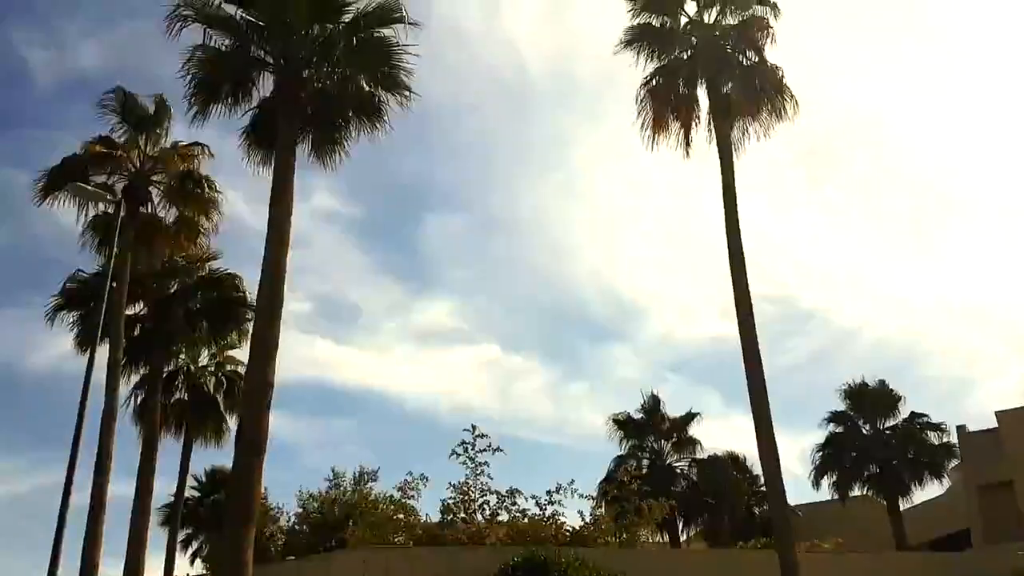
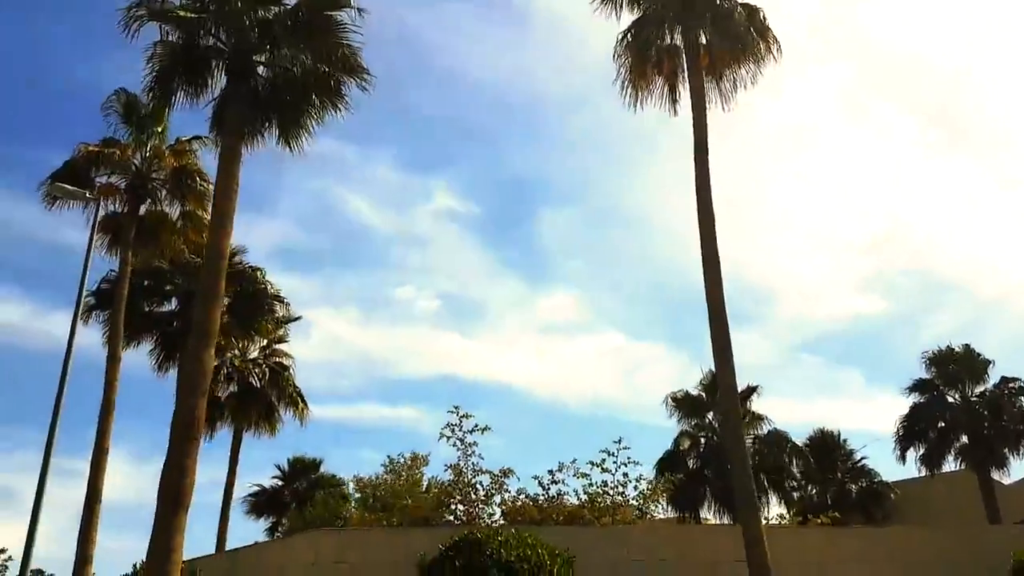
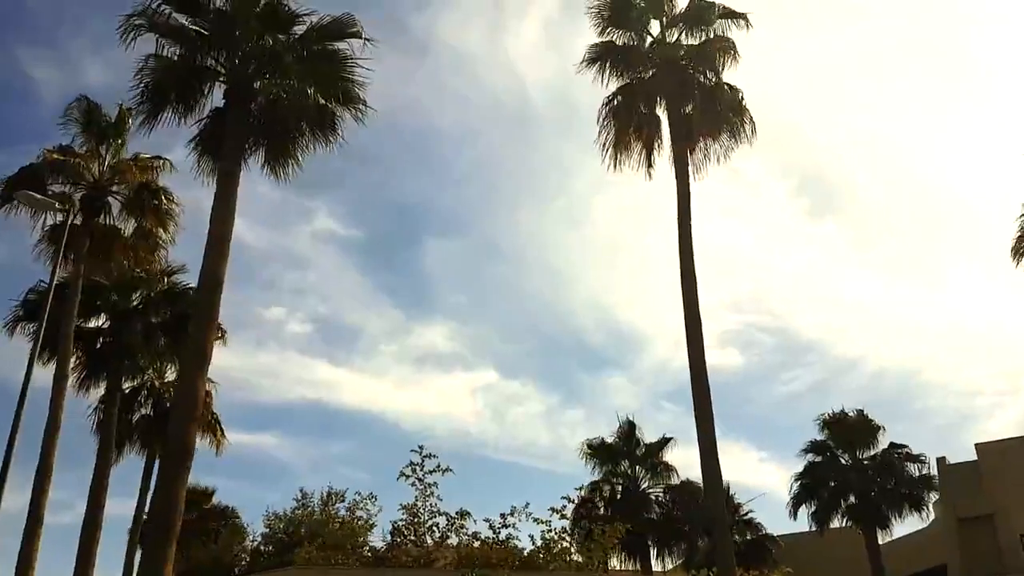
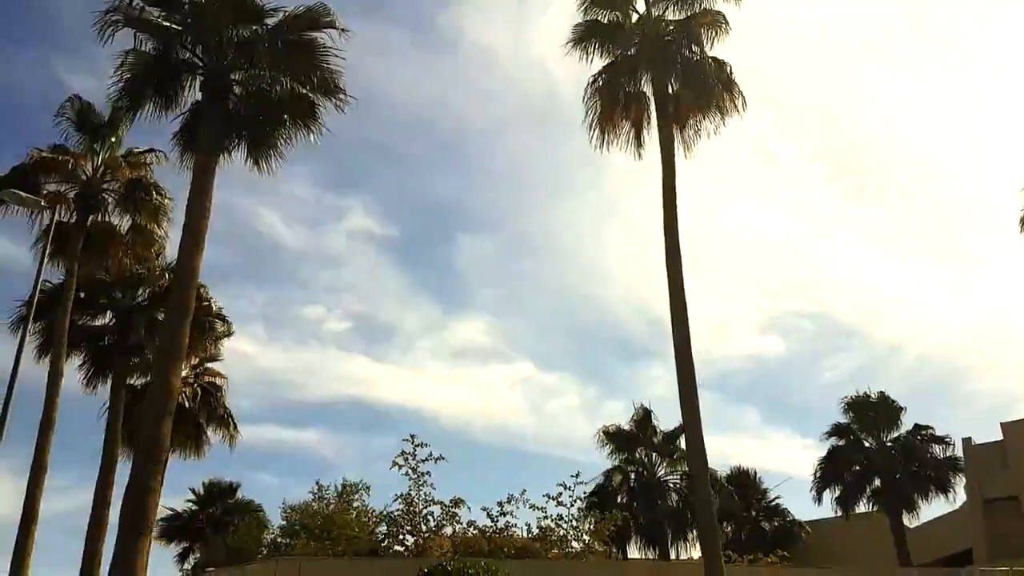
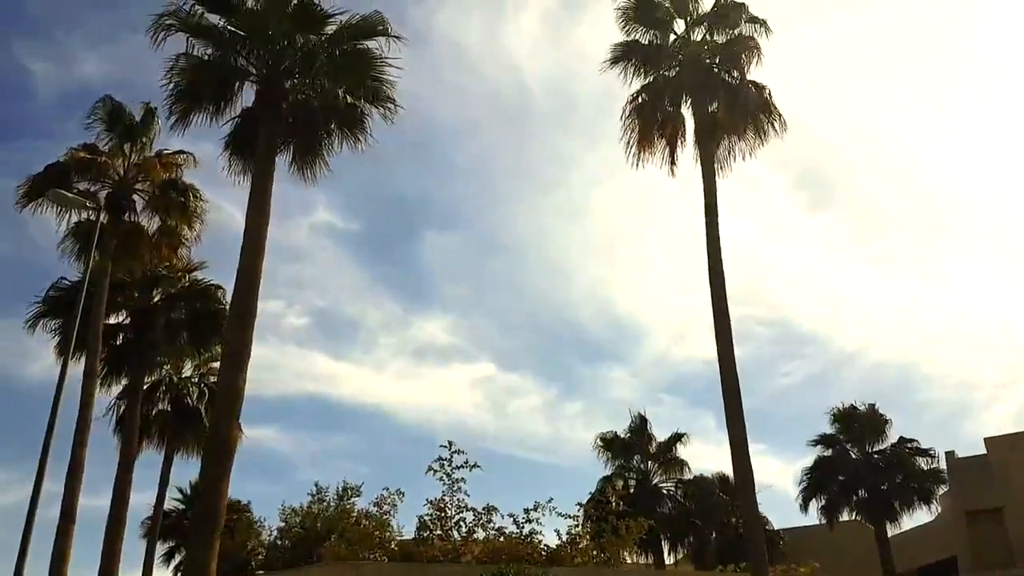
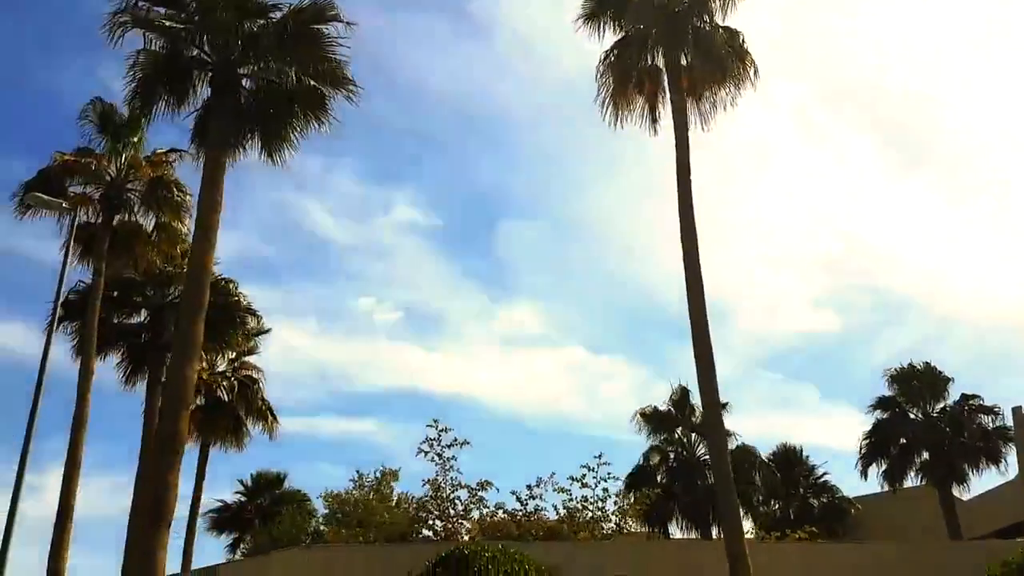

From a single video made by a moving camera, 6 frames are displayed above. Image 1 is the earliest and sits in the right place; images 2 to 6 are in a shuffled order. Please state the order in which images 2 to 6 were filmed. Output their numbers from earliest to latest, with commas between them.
5, 3, 4, 6, 2
